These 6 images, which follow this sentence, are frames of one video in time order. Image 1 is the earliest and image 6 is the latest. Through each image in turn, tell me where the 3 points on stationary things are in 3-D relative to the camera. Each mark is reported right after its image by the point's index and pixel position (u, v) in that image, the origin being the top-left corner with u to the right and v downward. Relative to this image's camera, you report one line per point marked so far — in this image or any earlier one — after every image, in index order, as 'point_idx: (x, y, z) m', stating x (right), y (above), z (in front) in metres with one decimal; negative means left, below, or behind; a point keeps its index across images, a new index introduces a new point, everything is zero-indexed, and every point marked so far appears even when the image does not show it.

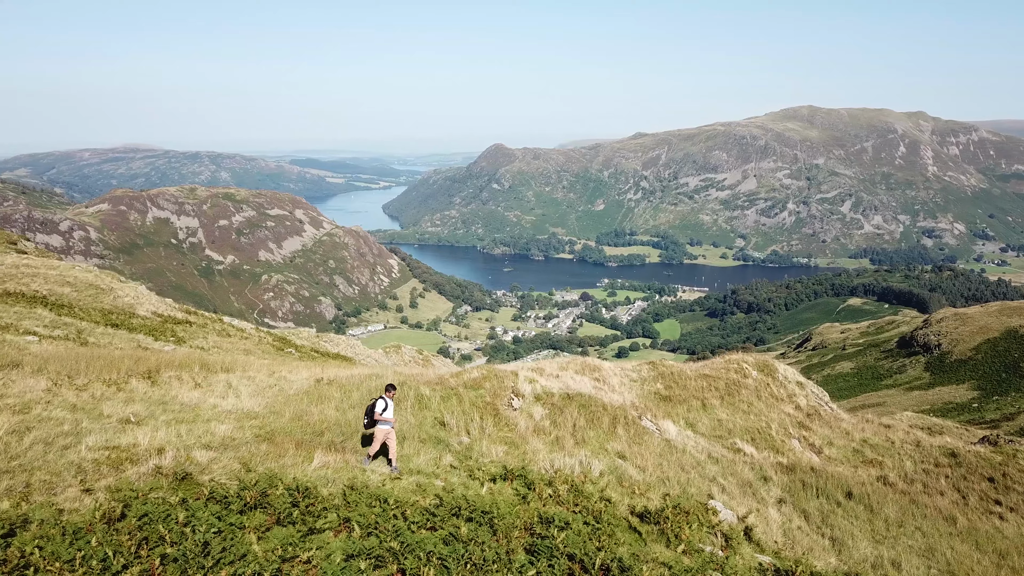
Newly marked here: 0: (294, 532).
0: (-2.9, -3.3, +6.5) m
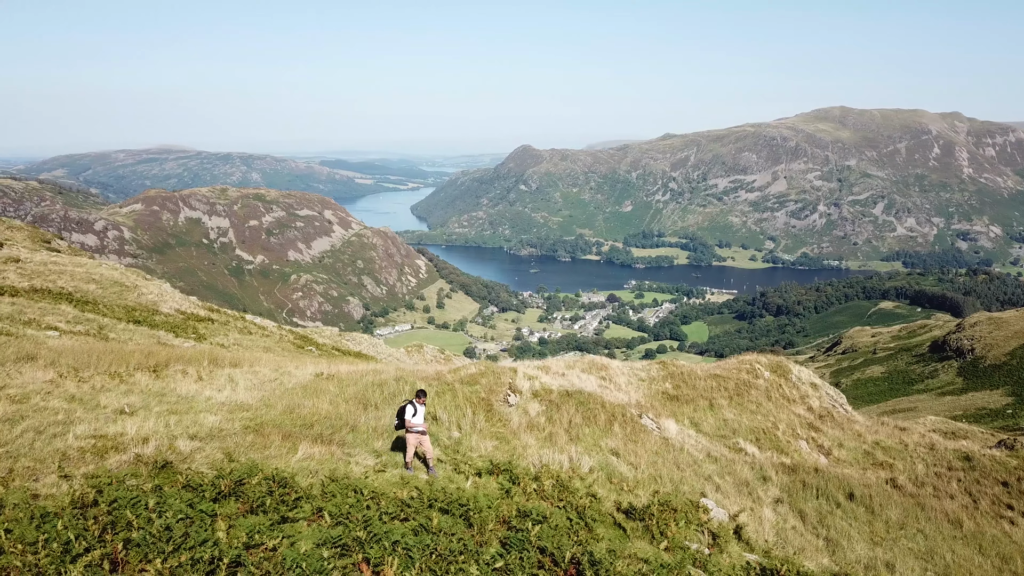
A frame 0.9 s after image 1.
0: (-3.3, -3.1, +6.6) m
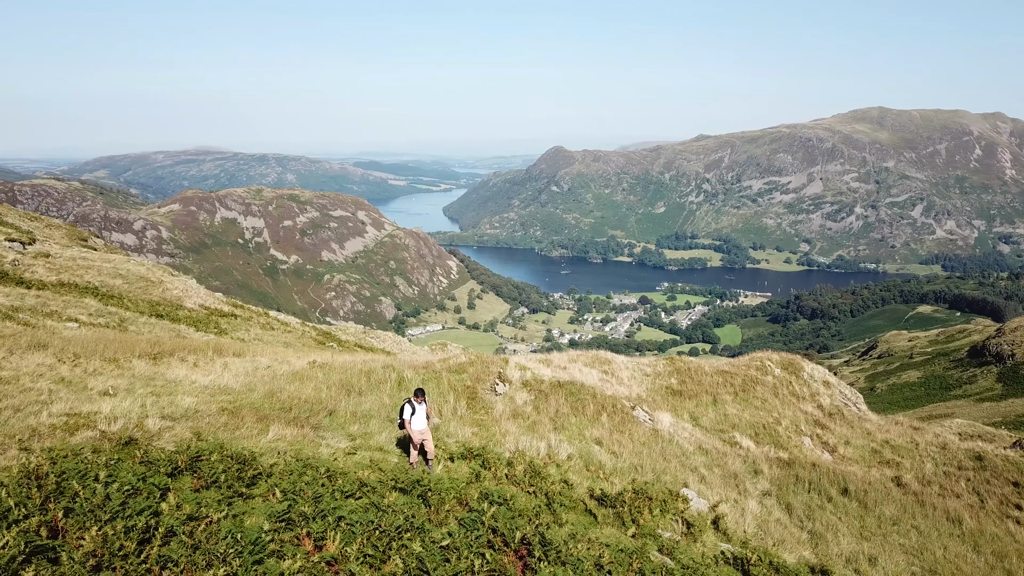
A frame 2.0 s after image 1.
0: (-4.0, -2.8, +6.6) m
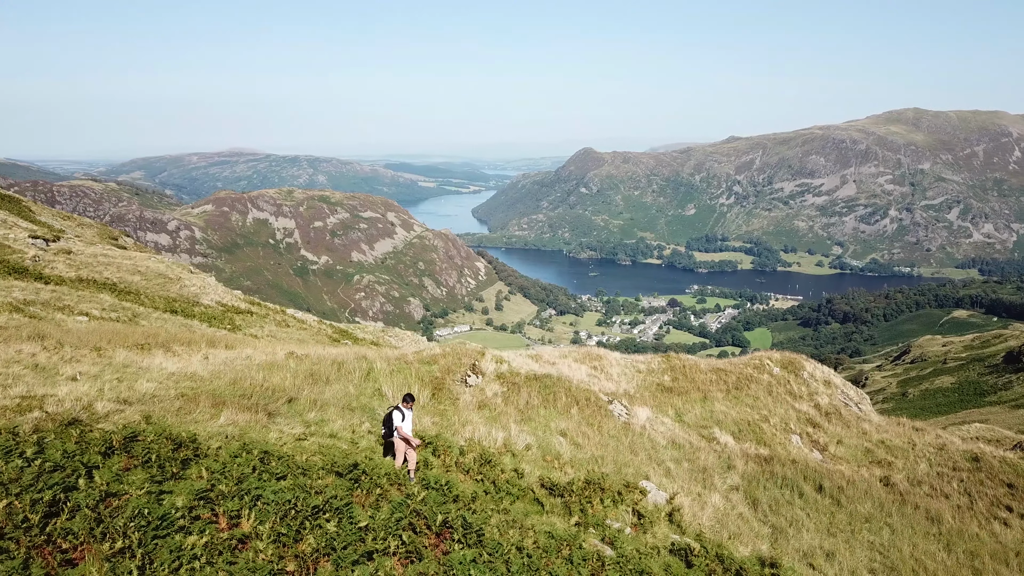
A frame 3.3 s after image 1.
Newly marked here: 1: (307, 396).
0: (-5.1, -2.6, +6.6) m
1: (-5.1, -2.7, +12.2) m
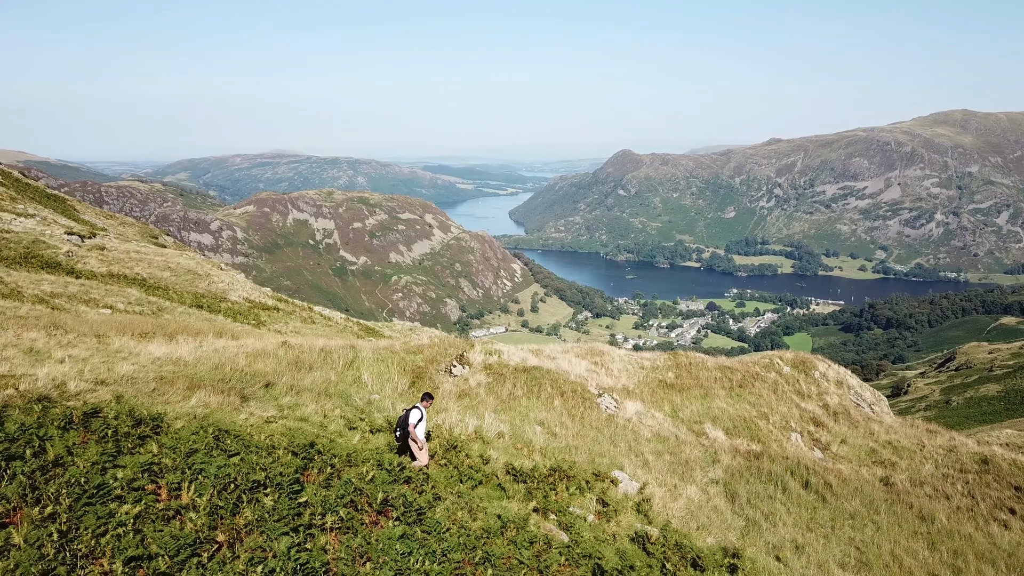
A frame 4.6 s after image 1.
0: (-5.9, -2.3, +6.8) m
1: (-5.7, -2.4, +12.4) m
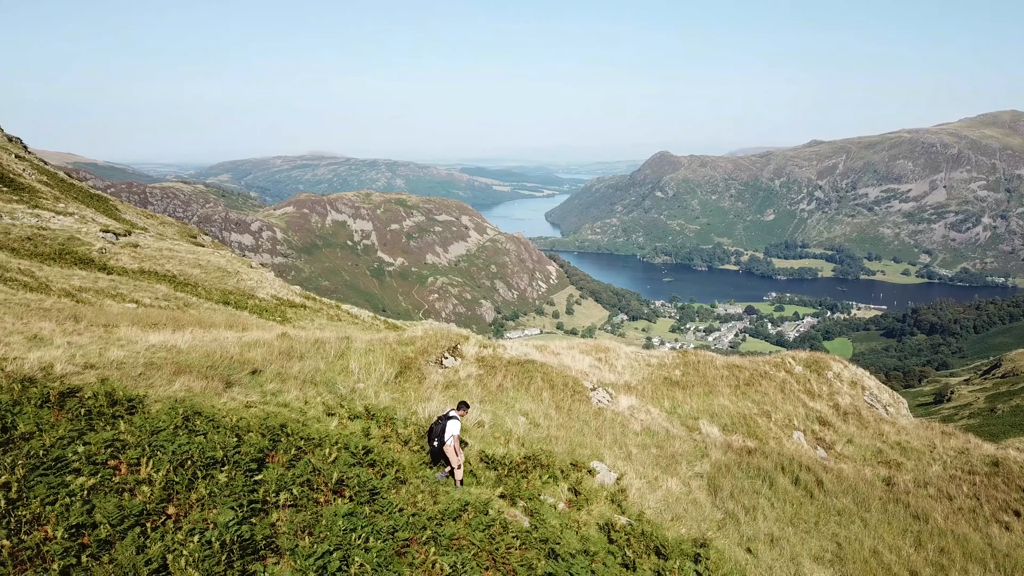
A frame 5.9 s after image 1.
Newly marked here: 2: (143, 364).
0: (-6.5, -2.0, +7.1) m
1: (-6.2, -2.1, +12.7) m
2: (-8.4, -1.8, +11.1) m
